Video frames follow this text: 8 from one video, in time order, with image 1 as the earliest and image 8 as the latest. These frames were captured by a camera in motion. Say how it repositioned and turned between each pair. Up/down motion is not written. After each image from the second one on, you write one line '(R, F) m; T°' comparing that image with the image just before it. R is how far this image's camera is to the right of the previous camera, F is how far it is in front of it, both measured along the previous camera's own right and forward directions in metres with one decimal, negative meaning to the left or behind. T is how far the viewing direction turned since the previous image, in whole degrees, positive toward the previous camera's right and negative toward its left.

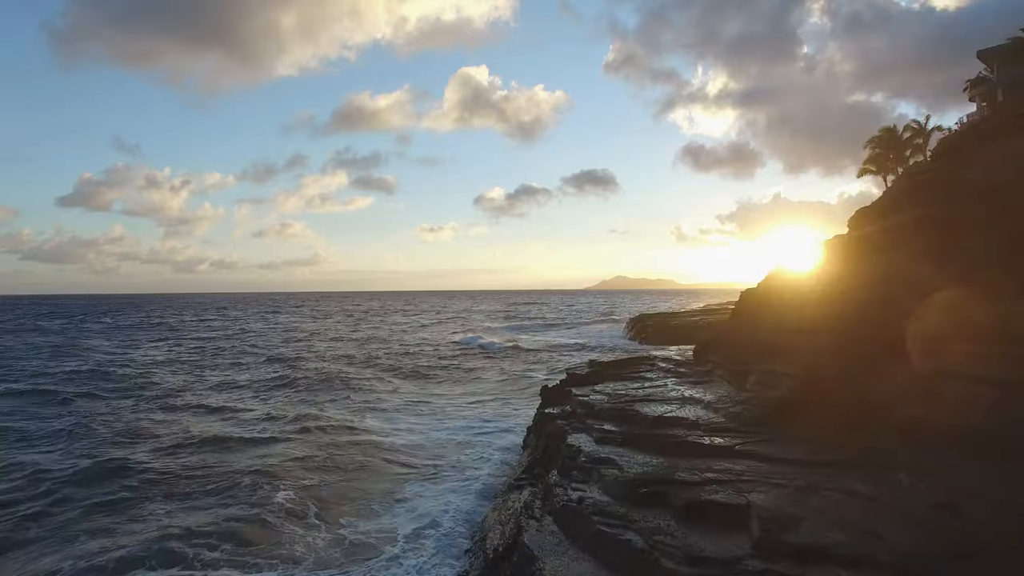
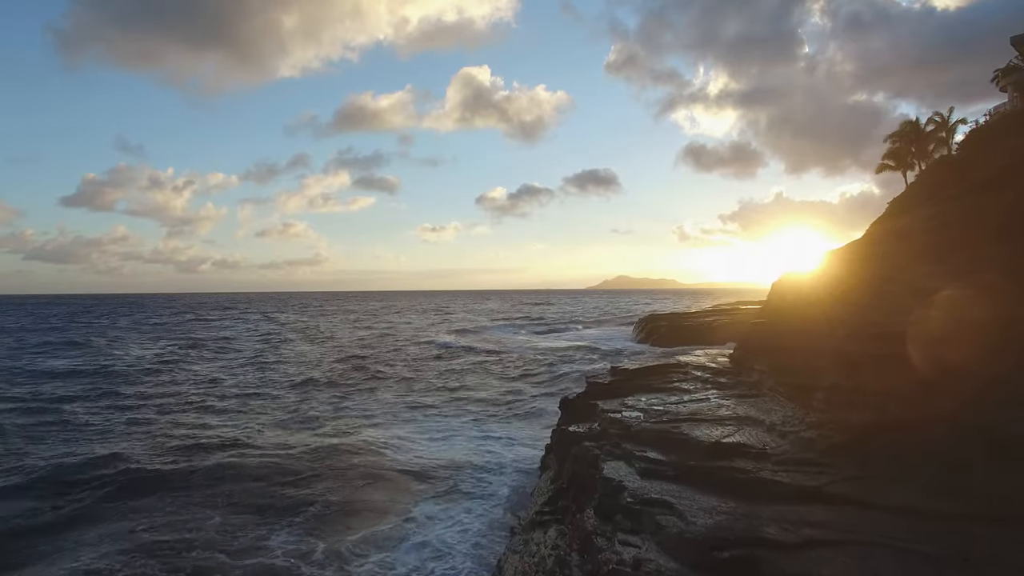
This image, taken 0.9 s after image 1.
(-0.2, +1.2) m; 0°
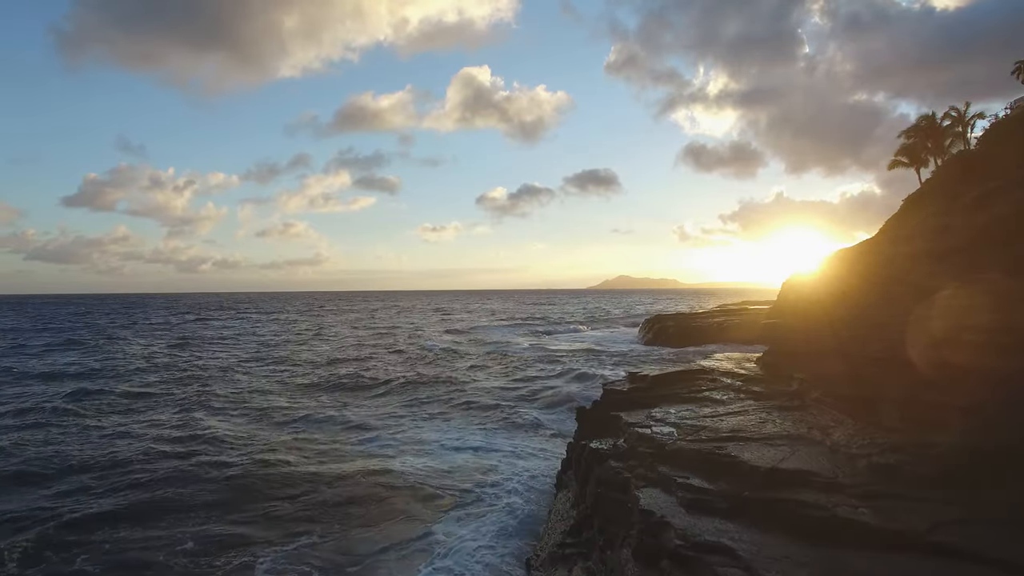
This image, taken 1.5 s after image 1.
(-1.1, -1.4) m; 0°
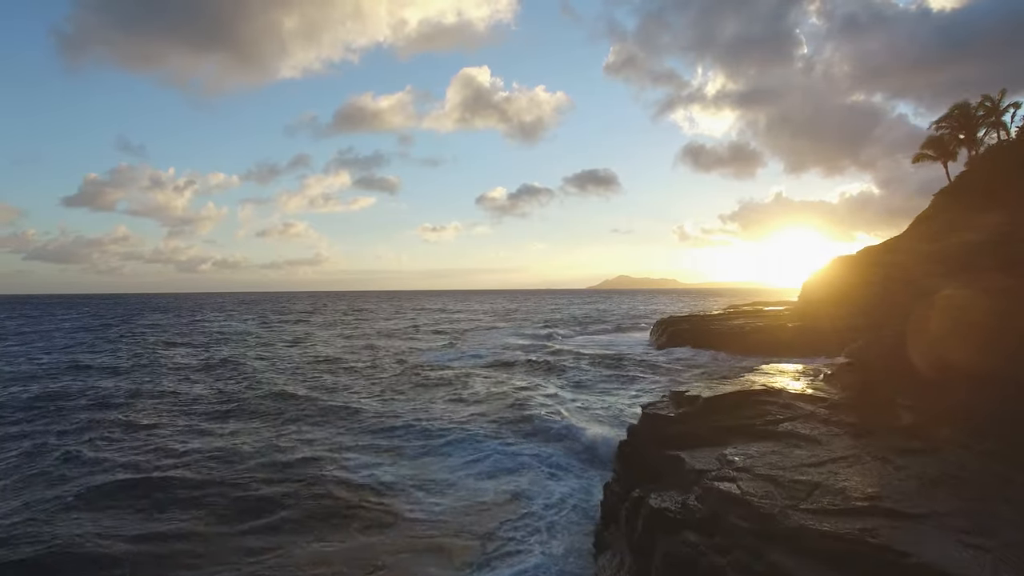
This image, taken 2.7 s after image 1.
(-1.3, -1.0) m; 0°
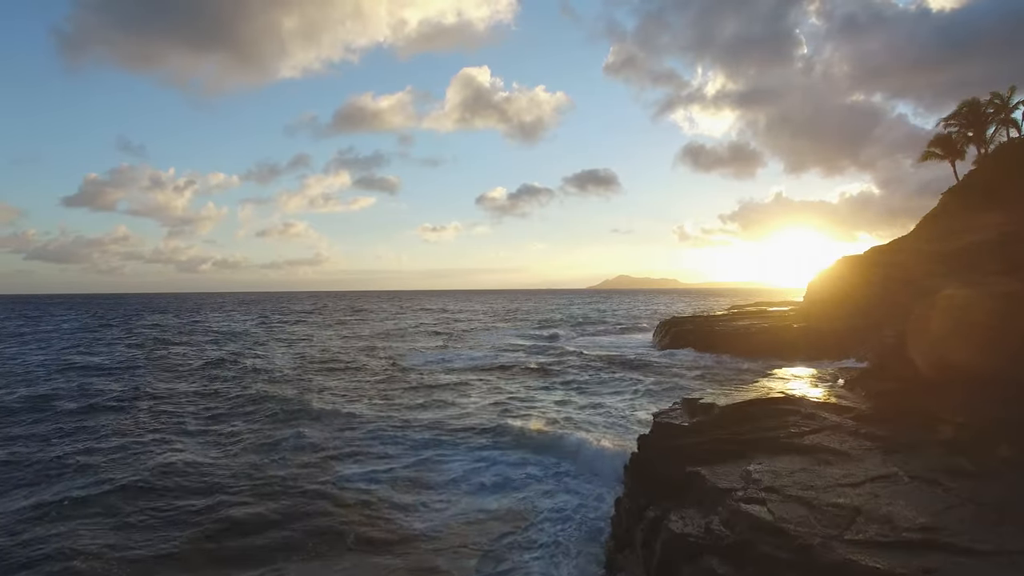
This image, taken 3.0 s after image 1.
(-0.2, -0.4) m; 0°
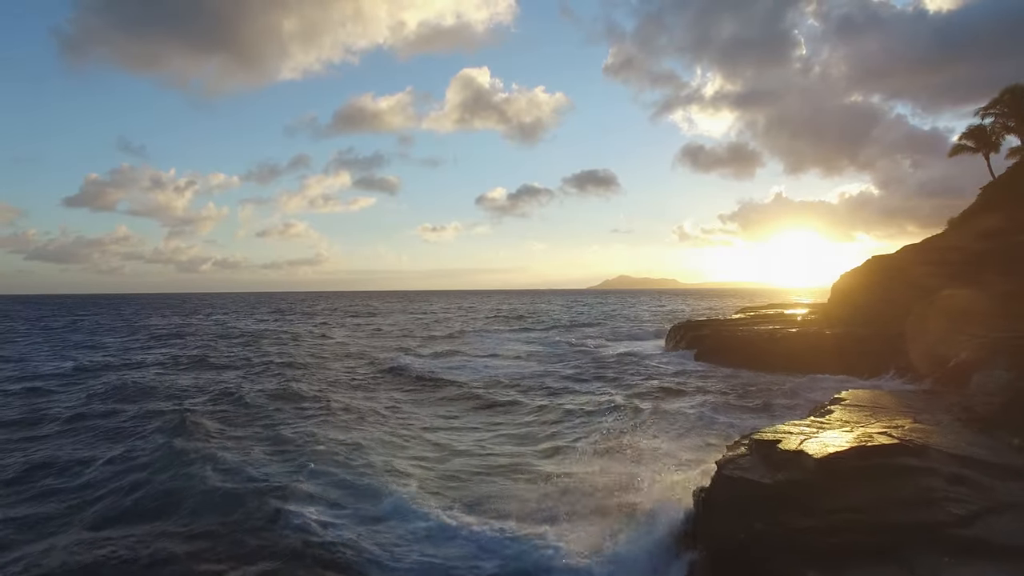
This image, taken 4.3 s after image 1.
(-1.0, +1.9) m; 0°
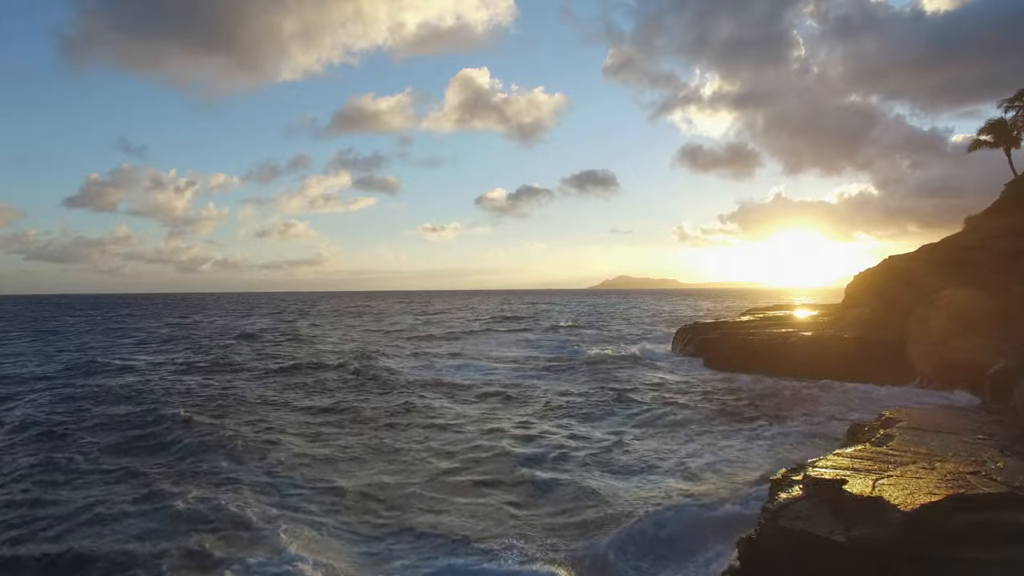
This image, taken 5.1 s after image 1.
(-0.3, +1.5) m; 0°
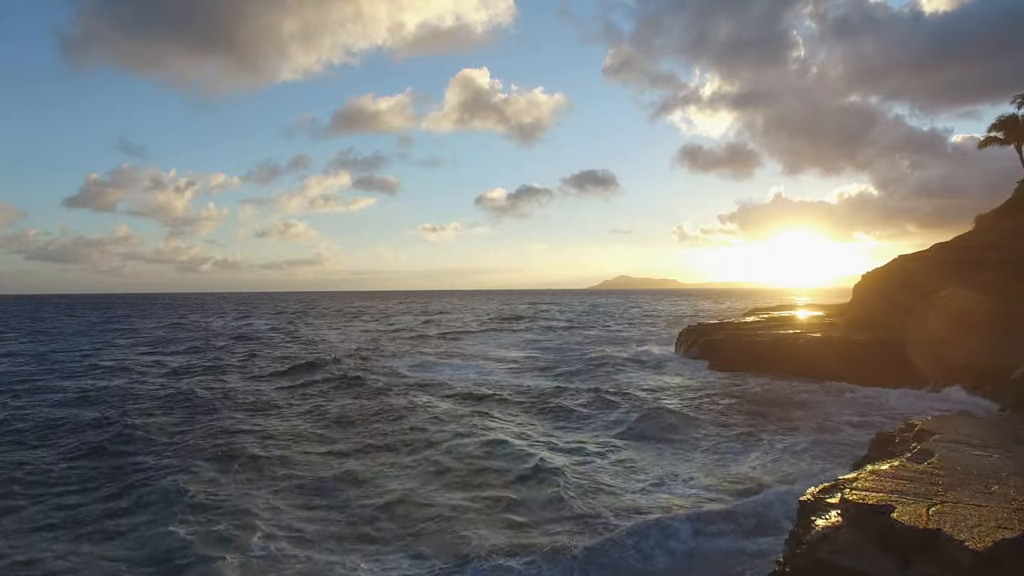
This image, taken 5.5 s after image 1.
(-1.2, -4.1) m; 0°
